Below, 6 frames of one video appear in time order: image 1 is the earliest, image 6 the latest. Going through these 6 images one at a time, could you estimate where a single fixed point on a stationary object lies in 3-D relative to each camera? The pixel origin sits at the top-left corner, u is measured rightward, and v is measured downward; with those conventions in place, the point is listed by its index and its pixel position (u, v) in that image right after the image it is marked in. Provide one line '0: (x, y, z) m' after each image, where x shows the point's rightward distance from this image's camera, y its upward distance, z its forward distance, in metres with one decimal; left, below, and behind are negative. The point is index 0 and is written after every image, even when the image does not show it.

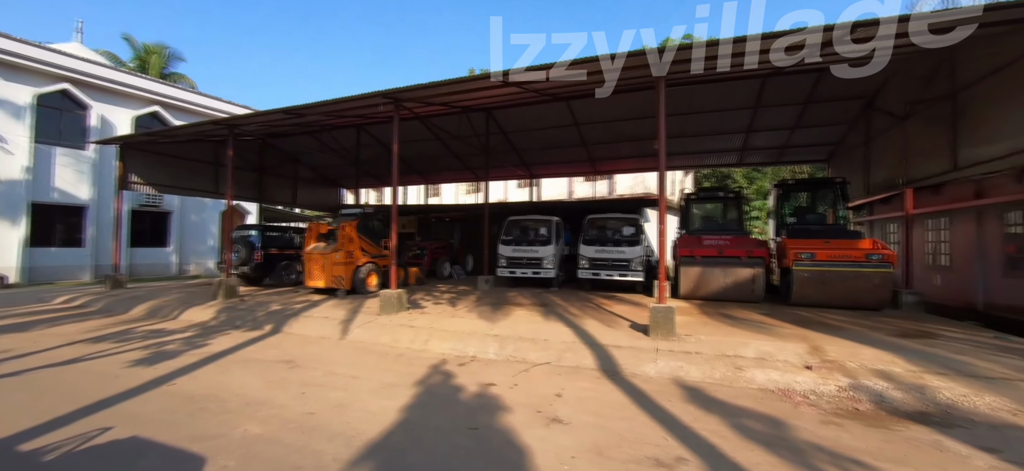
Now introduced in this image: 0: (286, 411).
0: (-2.8, -2.2, +4.8) m
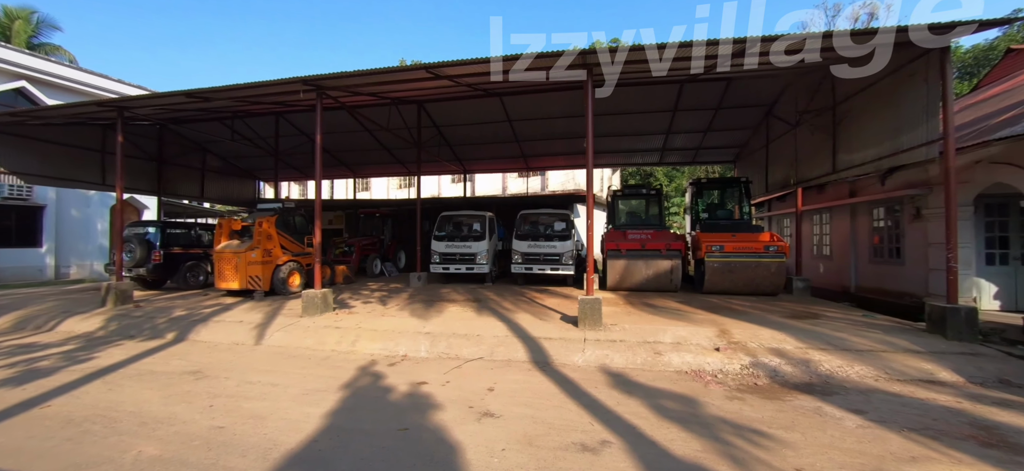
0: (-3.6, -2.1, +4.2) m
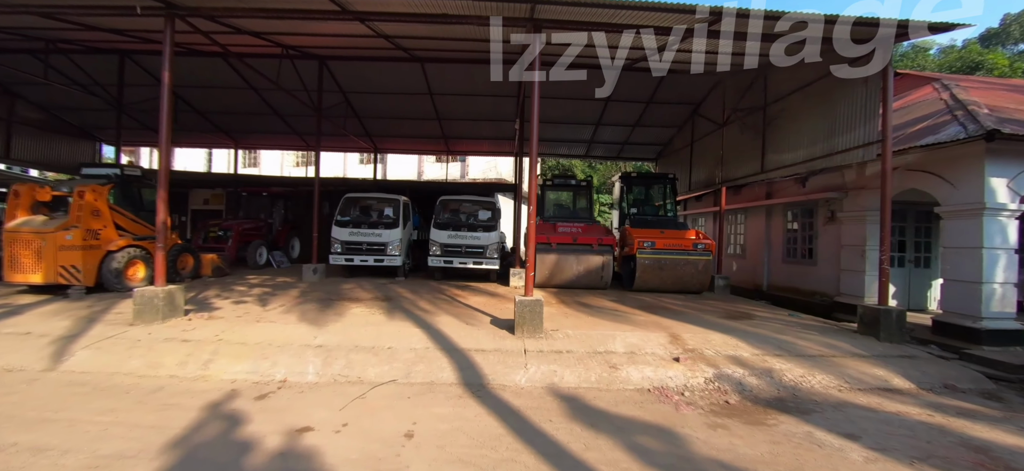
0: (-4.0, -1.9, +2.1) m
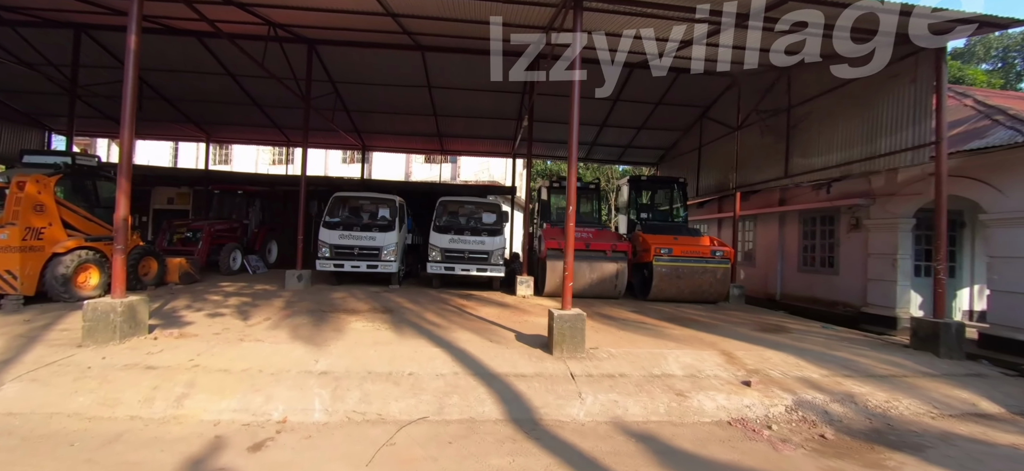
0: (-3.3, -1.8, +1.1) m
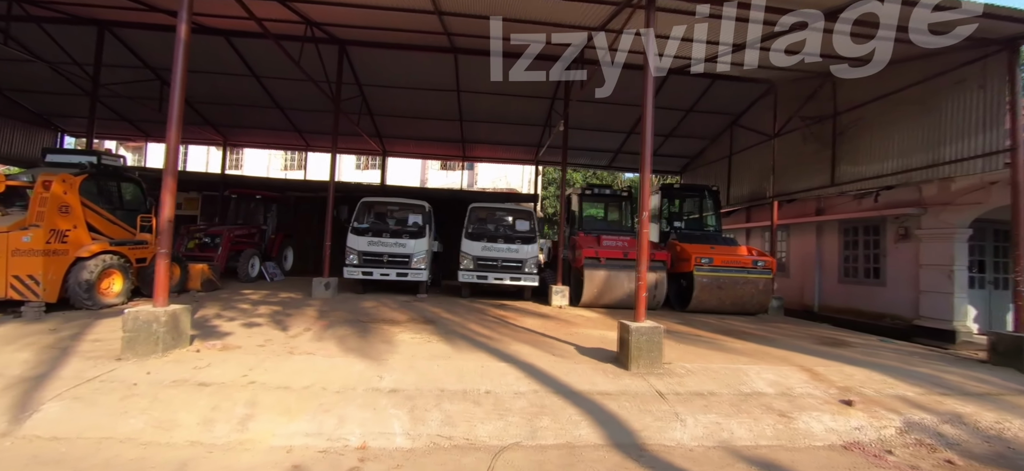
0: (-2.4, -1.8, +0.8) m
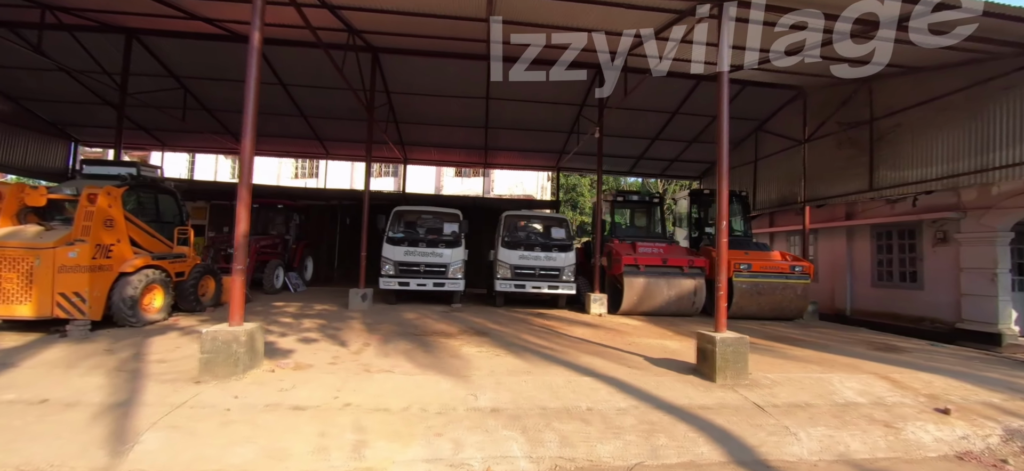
0: (-1.3, -1.9, +0.6) m
